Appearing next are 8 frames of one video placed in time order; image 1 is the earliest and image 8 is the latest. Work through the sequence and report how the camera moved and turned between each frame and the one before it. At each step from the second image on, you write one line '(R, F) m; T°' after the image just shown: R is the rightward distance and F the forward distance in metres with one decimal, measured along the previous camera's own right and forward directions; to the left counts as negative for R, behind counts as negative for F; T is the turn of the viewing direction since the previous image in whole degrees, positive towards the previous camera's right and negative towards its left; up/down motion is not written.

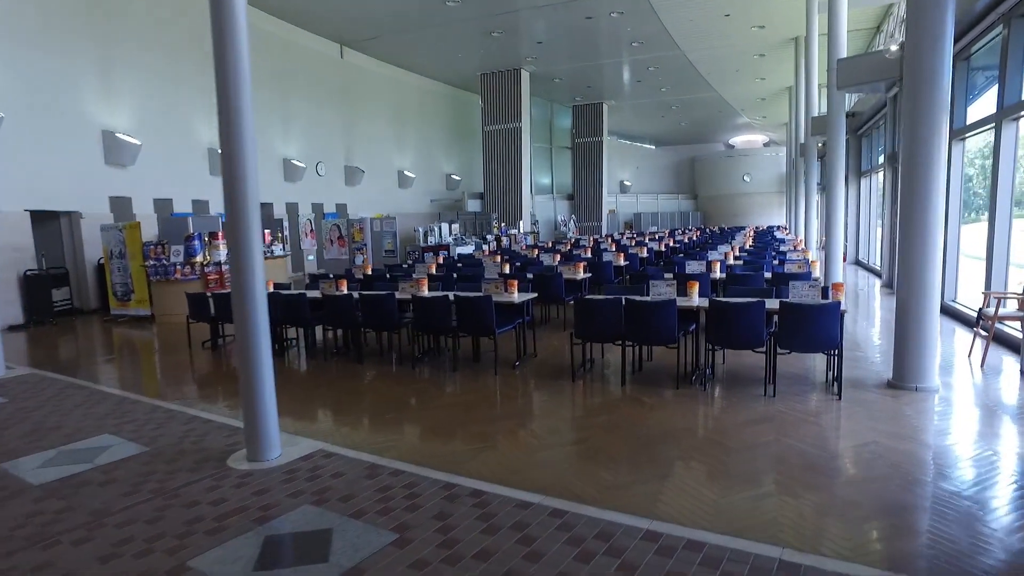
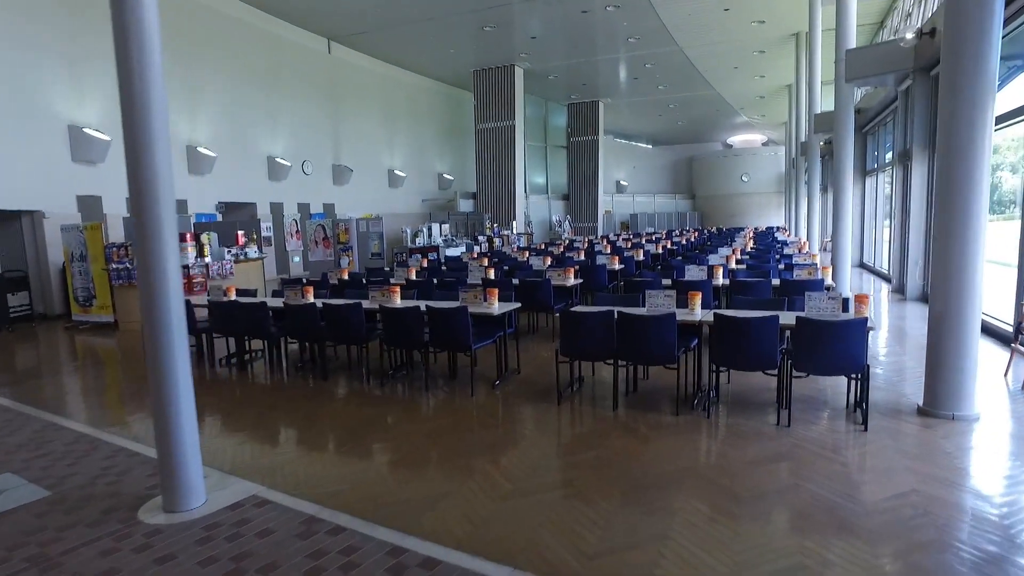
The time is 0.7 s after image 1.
(+0.1, +0.5) m; 0°
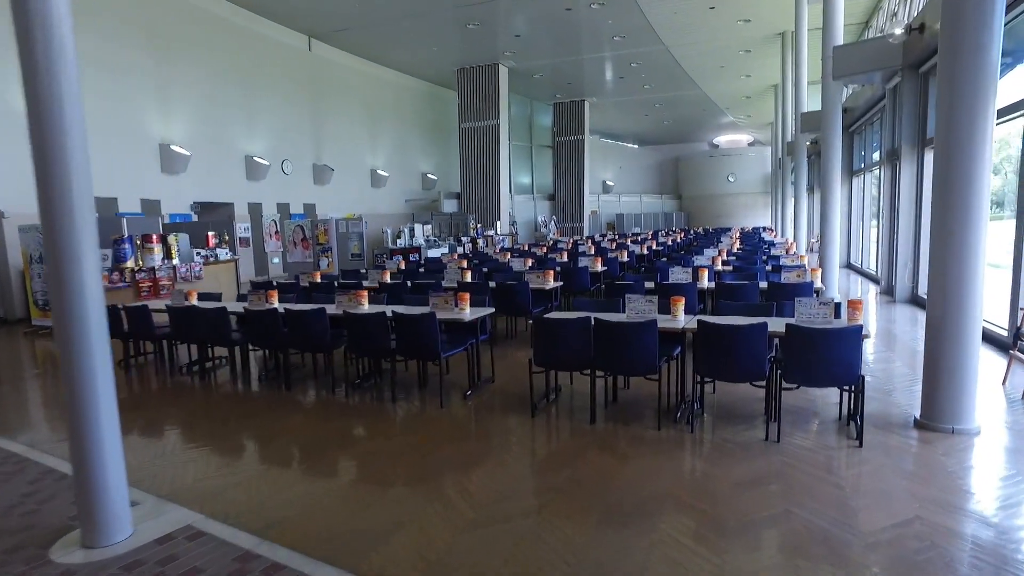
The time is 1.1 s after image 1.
(+0.1, +0.3) m; +1°
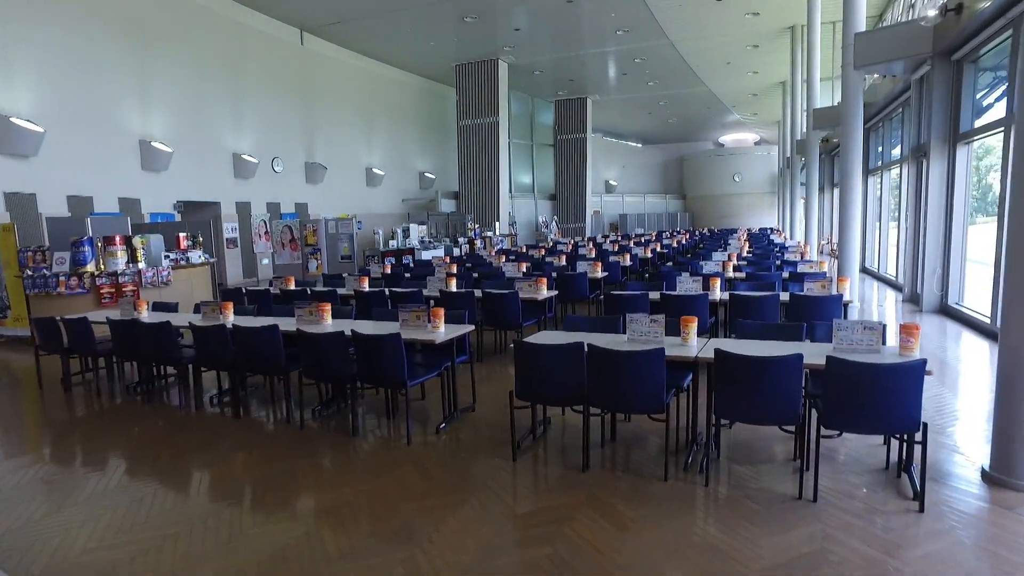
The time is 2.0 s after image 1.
(+0.1, +0.6) m; 0°
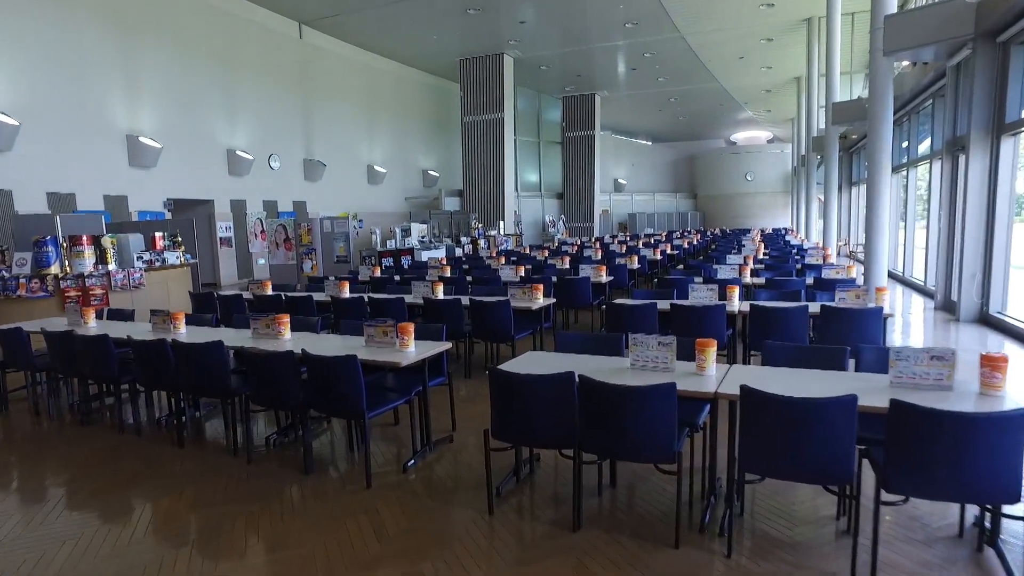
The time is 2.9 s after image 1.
(+0.1, +0.6) m; -1°
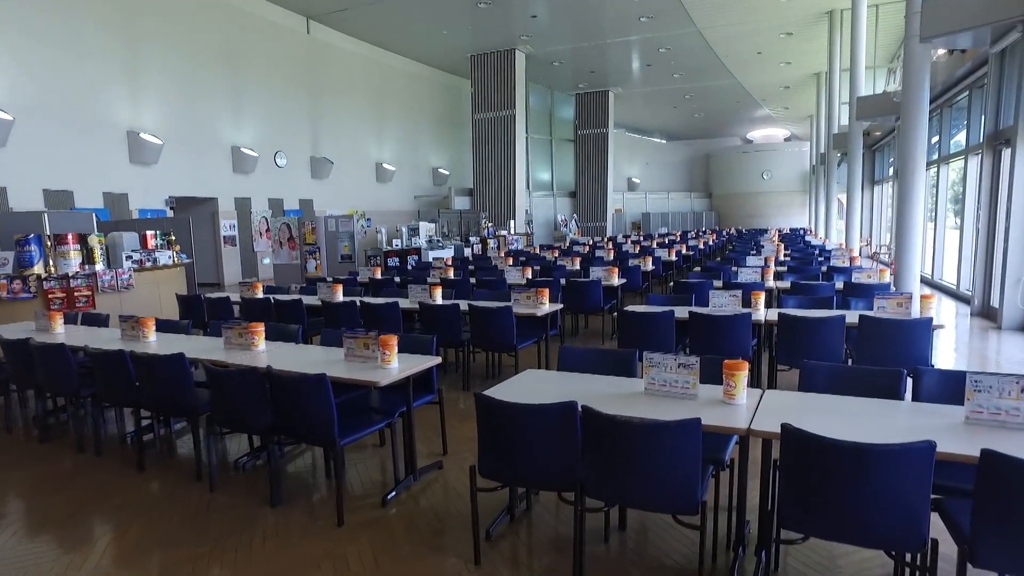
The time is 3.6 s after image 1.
(+0.1, +0.4) m; -1°
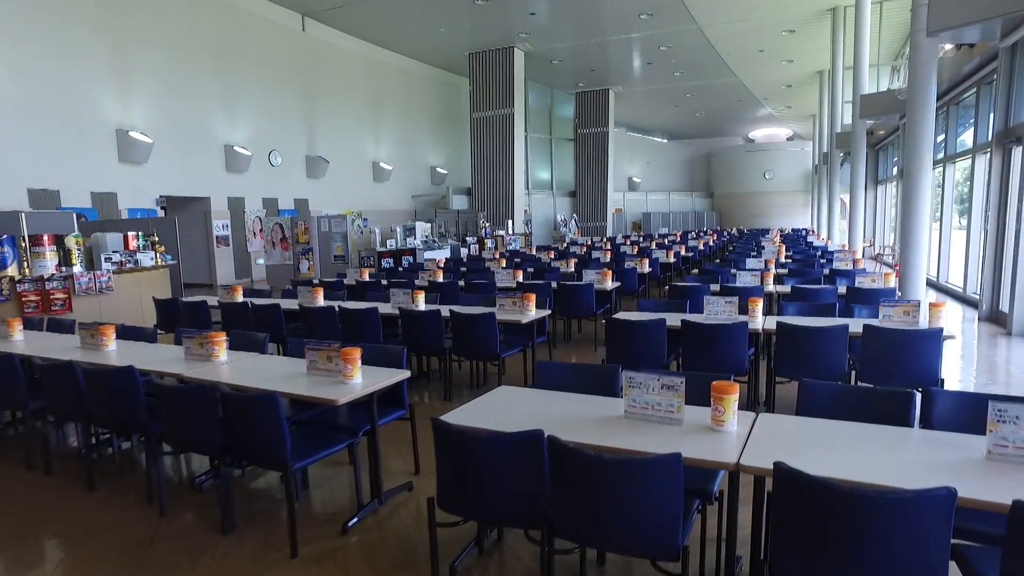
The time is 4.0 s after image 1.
(+0.1, +0.2) m; 0°
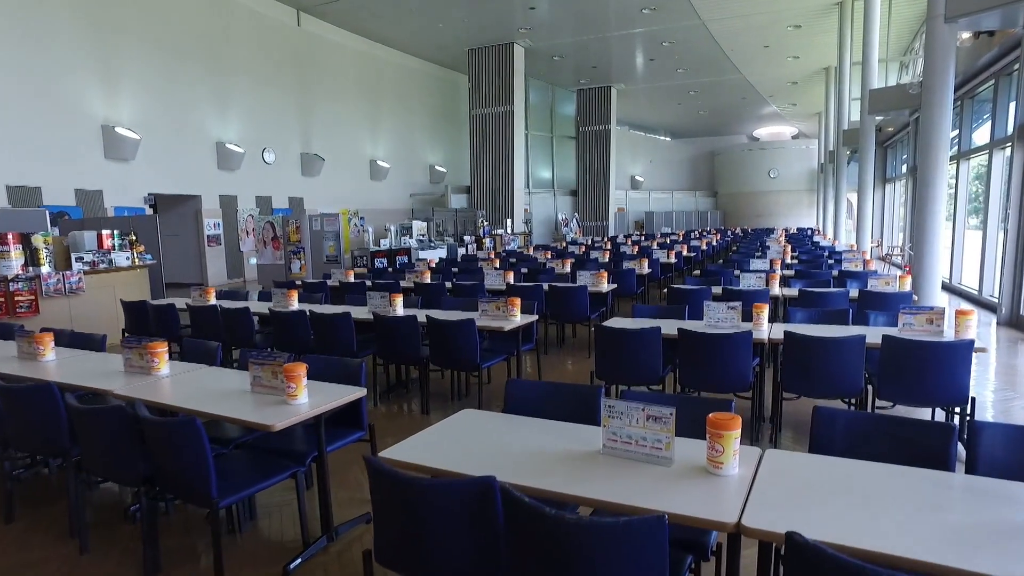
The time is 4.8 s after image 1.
(+0.1, +0.3) m; 0°
